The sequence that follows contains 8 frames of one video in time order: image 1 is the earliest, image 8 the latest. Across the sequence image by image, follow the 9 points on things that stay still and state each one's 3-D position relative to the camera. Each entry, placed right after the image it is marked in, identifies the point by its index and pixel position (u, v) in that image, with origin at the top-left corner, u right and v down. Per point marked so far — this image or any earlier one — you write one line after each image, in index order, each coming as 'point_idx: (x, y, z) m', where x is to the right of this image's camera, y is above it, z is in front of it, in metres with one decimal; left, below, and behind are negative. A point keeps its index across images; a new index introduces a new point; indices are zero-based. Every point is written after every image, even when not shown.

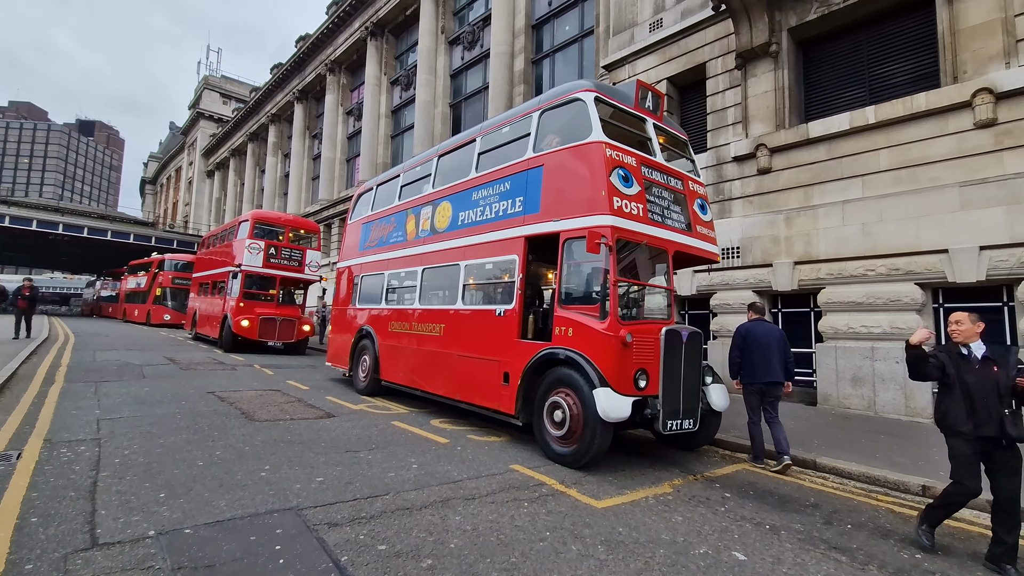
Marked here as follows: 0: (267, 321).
0: (-7.7, -1.0, +15.8) m
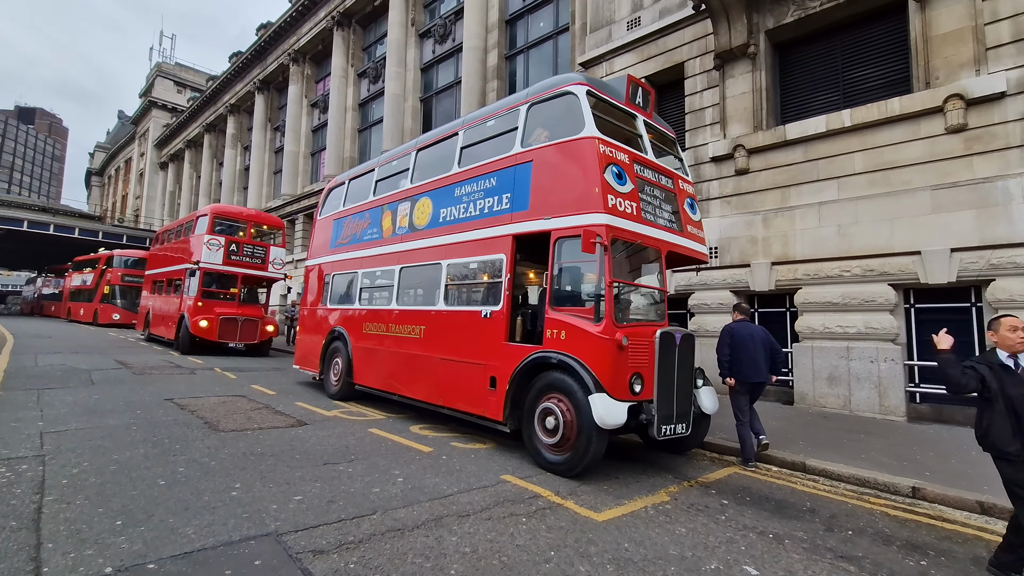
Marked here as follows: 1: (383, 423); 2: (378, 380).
0: (-8.5, -1.0, +15.0) m
1: (-1.8, -1.9, +7.2) m
2: (-2.2, -1.5, +8.1) m
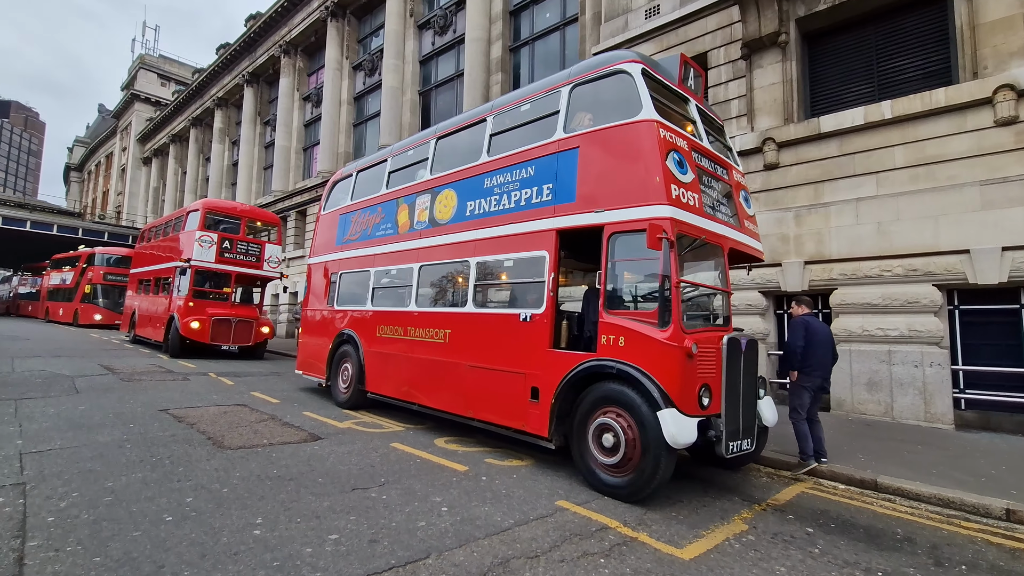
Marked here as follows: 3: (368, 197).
0: (-8.2, -1.0, +14.2) m
1: (-1.4, -1.9, +6.5) m
2: (-1.7, -1.5, +7.4) m
3: (-2.5, +1.6, +8.8) m
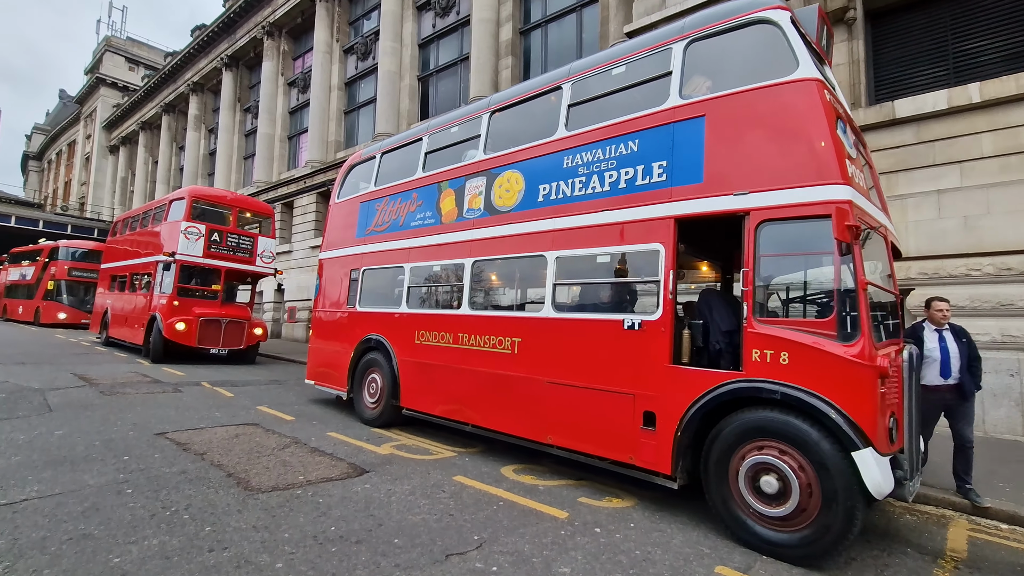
0: (-7.7, -0.9, +12.8) m
1: (-0.5, -1.9, +5.4) m
2: (-0.9, -1.5, +6.3) m
3: (-1.7, +1.6, +7.6) m
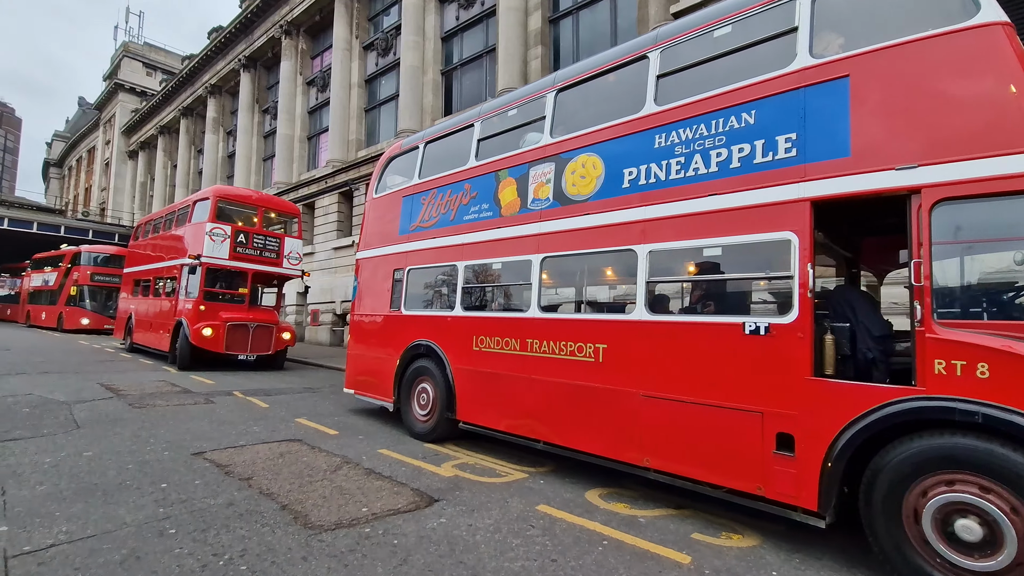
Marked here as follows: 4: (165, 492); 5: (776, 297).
0: (-6.7, -1.0, +12.3) m
1: (+0.3, -1.9, +4.8) m
2: (-0.1, -1.5, +5.7) m
3: (-0.9, +1.6, +7.0) m
4: (-2.9, -1.7, +4.3) m
5: (+1.9, -0.1, +3.7) m
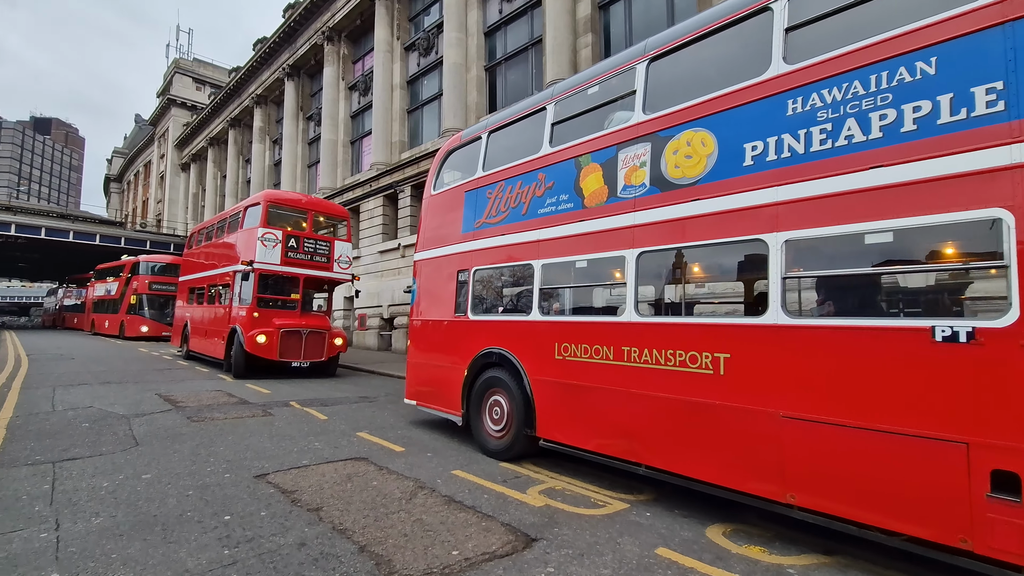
0: (-5.3, -1.1, +12.1) m
1: (+1.1, -1.9, +4.0) m
2: (+0.8, -1.5, +4.9) m
3: (0.0, +1.6, +6.3) m
4: (-2.1, -1.8, +3.8) m
5: (+2.7, 0.0, +2.9) m
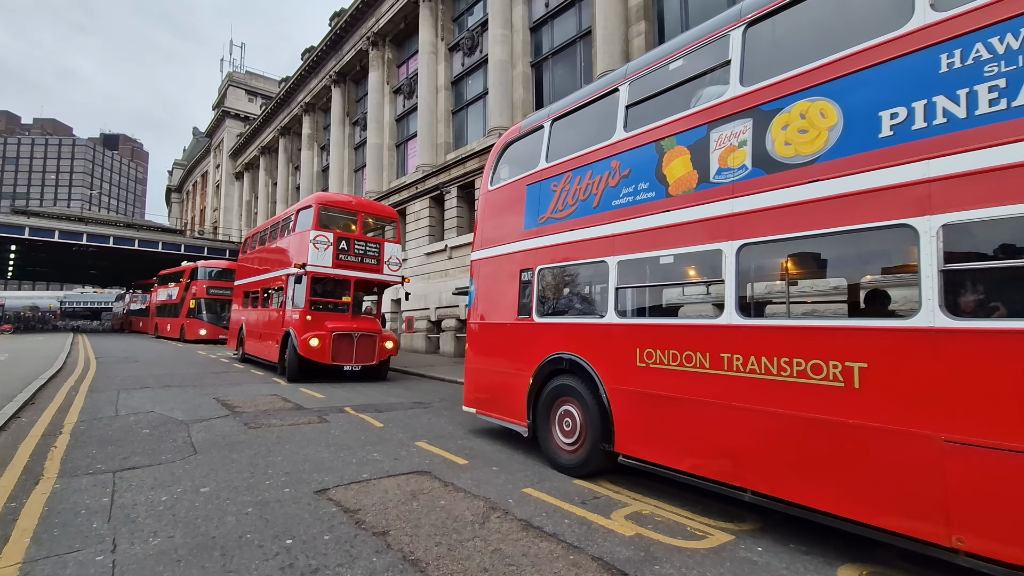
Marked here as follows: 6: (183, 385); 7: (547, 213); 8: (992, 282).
0: (-4.1, -1.2, +12.0) m
1: (+1.8, -1.9, +3.4) m
2: (+1.5, -1.5, +4.4) m
3: (+0.8, +1.6, +5.8) m
4: (-1.5, -1.8, +3.4) m
5: (+3.2, 0.0, +2.2) m
6: (-6.7, -2.0, +10.3) m
7: (+0.4, +0.9, +6.2) m
8: (+2.8, 0.0, +2.7) m
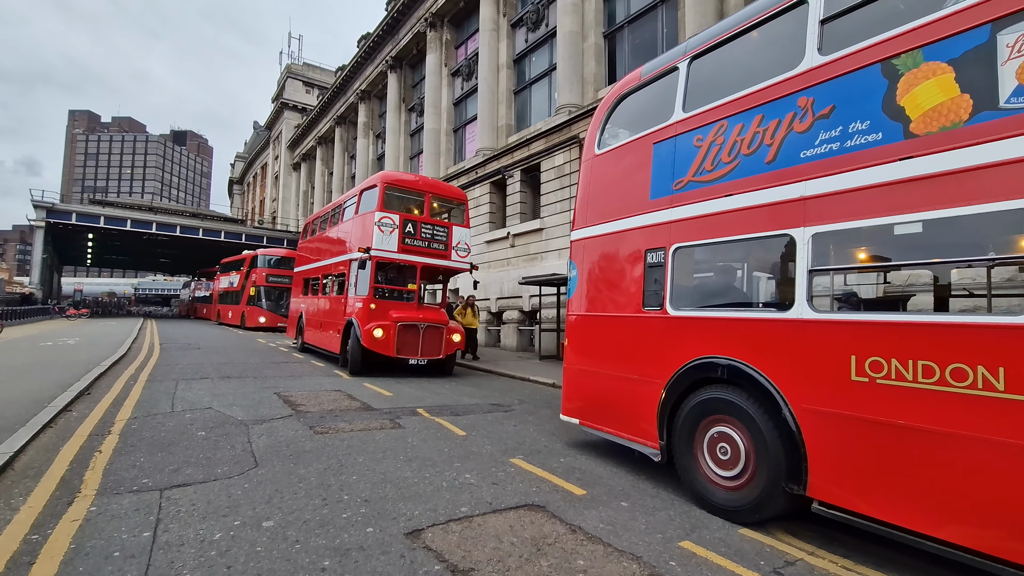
0: (-2.3, -0.9, +11.0) m
1: (+2.7, -1.8, +2.0) m
2: (+2.6, -1.4, +2.9) m
3: (+2.0, +1.7, +4.4) m
4: (-0.5, -1.7, +2.3) m
5: (+4.0, +0.1, +0.6) m
6: (-5.1, -1.7, +9.6) m
7: (+1.7, +1.1, +4.8) m
8: (+3.7, +0.1, +1.1) m
